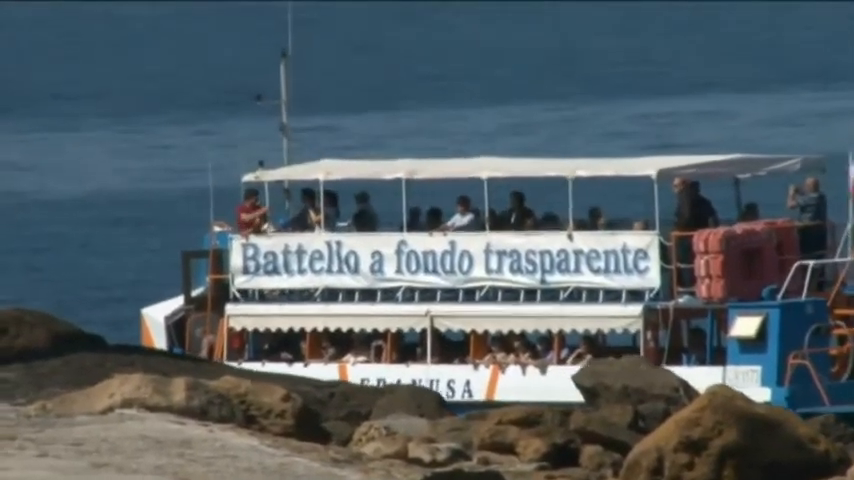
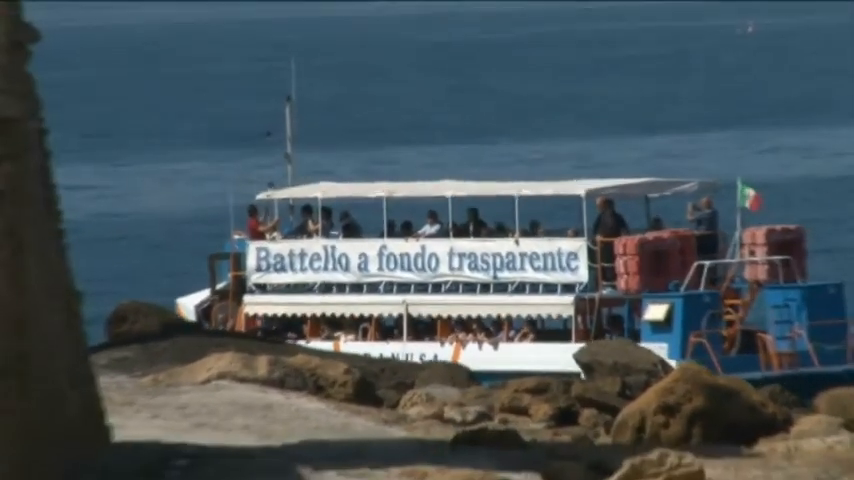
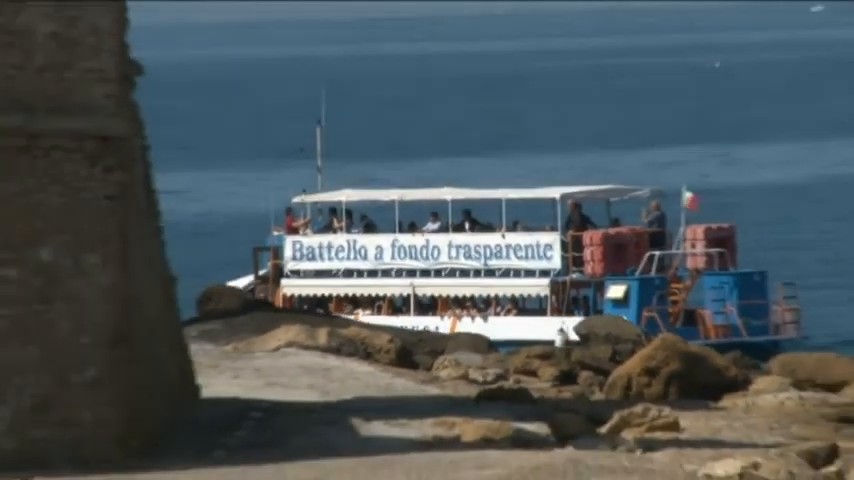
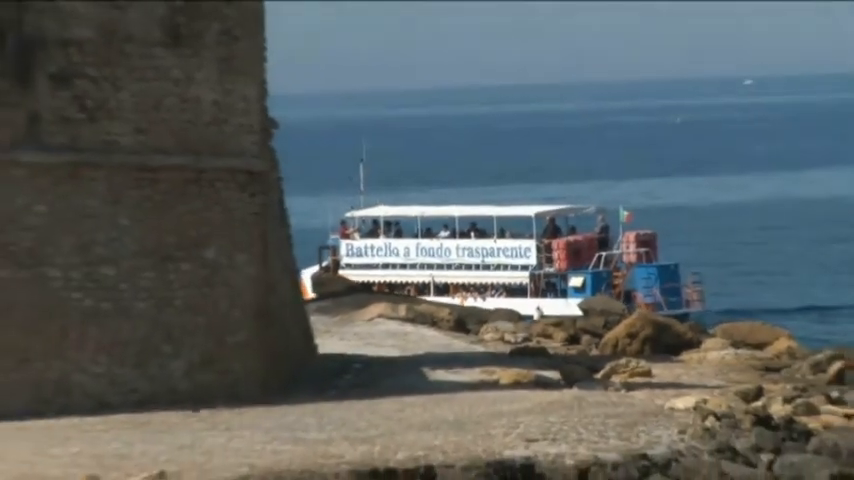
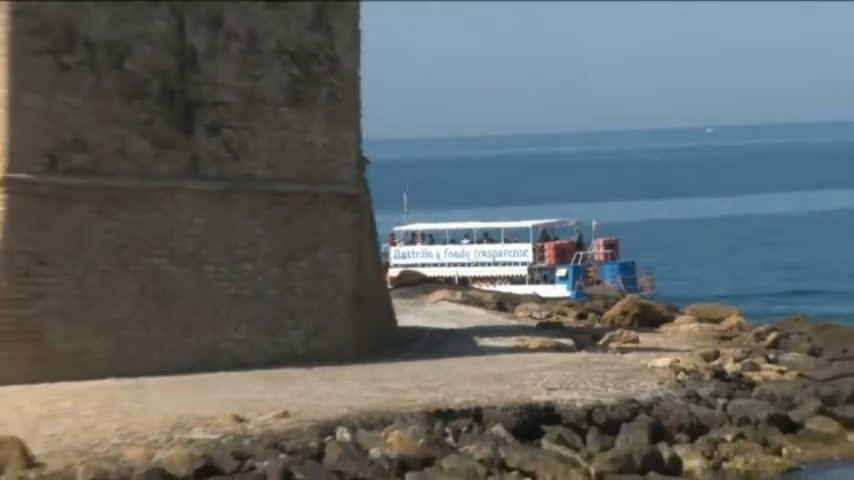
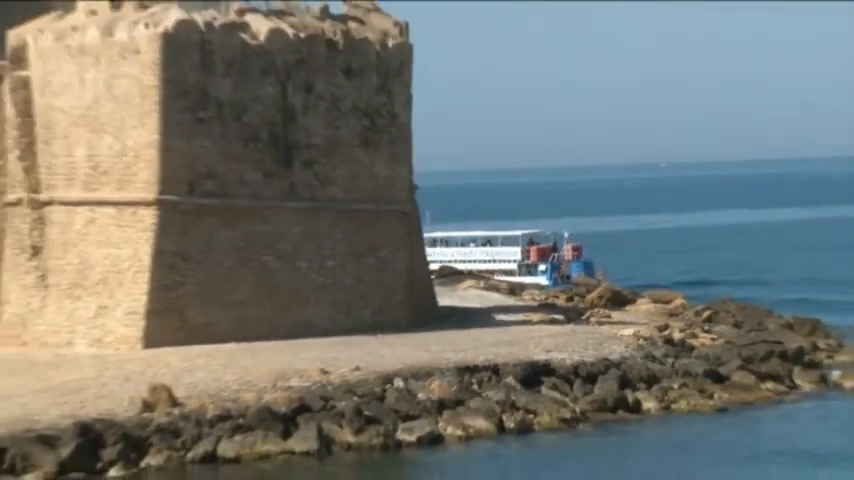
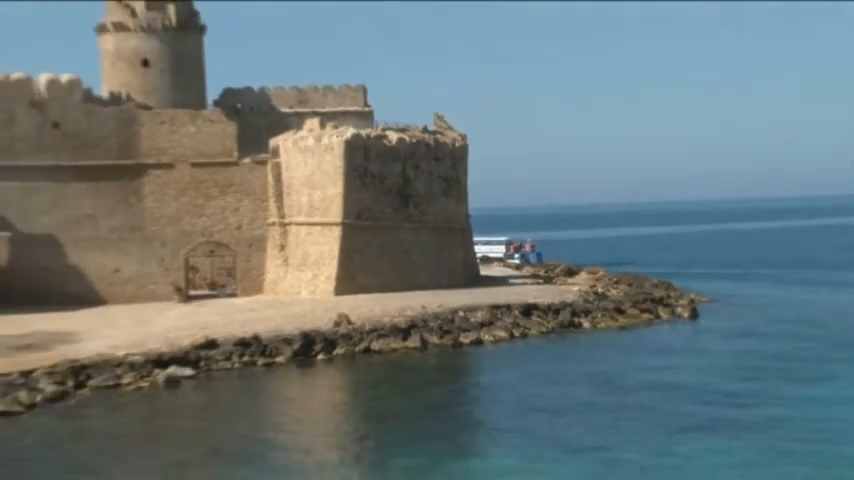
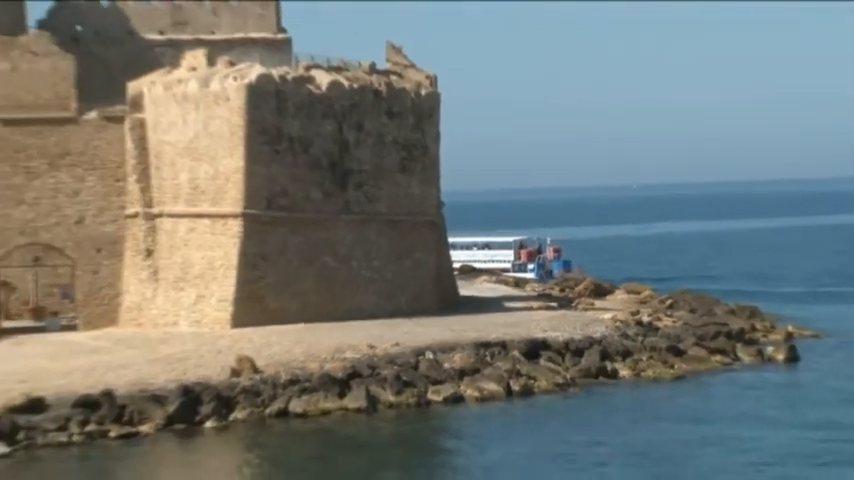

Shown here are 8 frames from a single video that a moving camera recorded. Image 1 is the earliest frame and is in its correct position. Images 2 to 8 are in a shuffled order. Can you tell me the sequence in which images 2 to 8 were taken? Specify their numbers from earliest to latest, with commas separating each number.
2, 3, 4, 5, 6, 8, 7
